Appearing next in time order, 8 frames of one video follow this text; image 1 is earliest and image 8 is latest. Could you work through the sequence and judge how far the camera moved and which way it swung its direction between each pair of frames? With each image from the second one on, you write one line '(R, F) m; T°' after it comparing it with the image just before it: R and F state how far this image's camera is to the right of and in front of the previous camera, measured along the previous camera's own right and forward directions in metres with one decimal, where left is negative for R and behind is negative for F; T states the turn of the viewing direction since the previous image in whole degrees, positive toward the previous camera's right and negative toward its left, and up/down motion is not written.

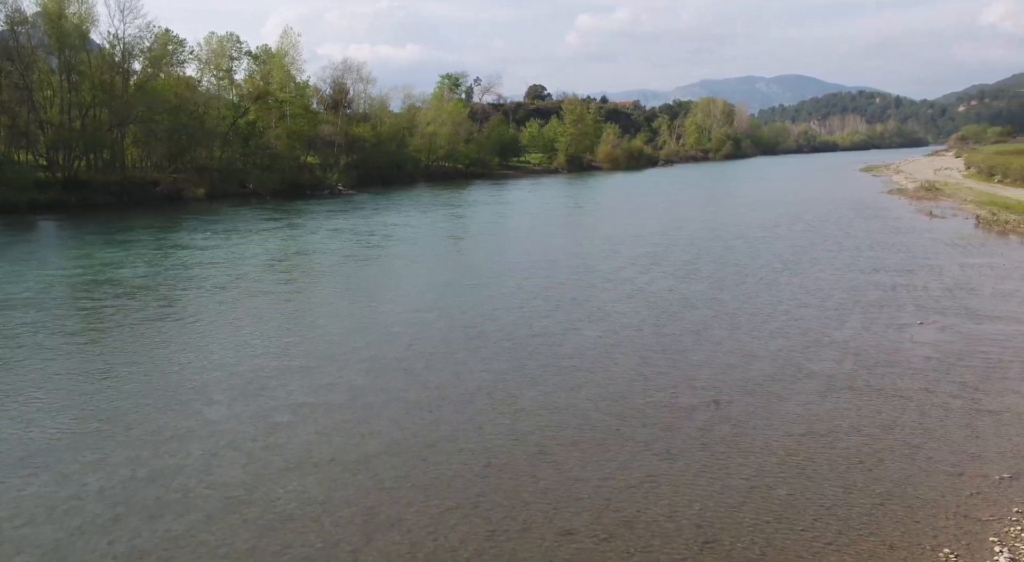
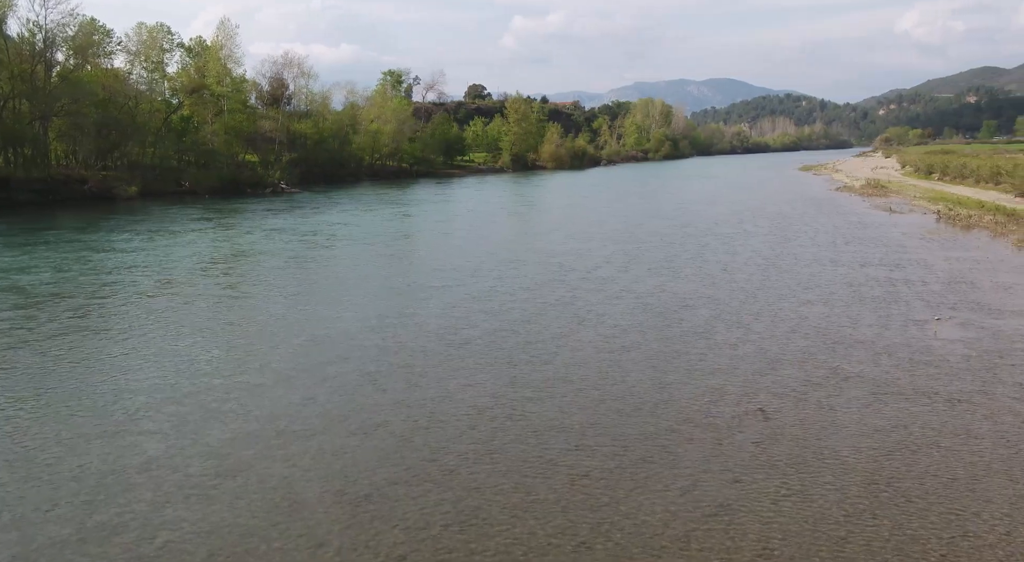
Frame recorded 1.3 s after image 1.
(-1.3, +2.1) m; +4°
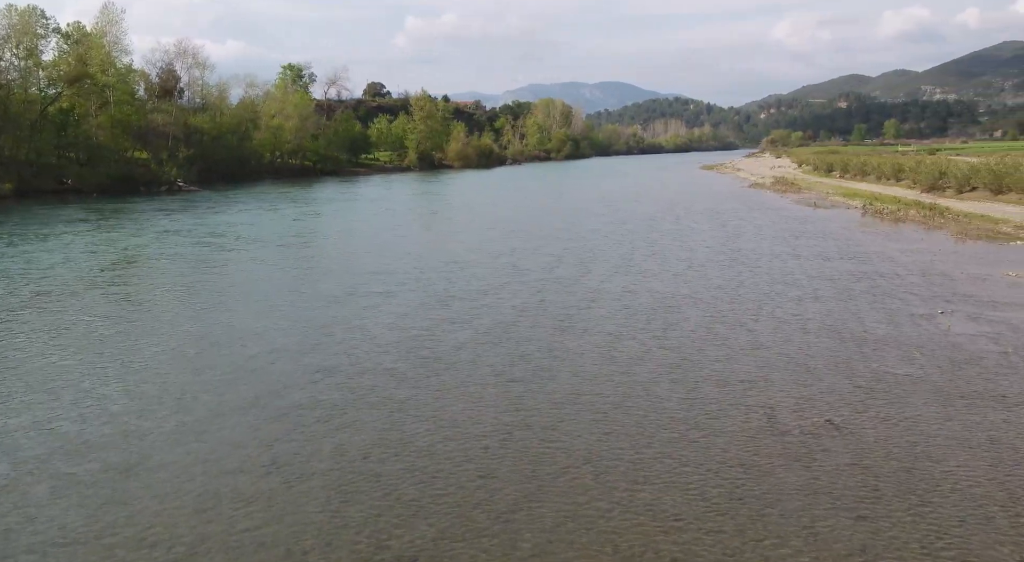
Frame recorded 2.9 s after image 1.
(-1.8, +2.6) m; +7°
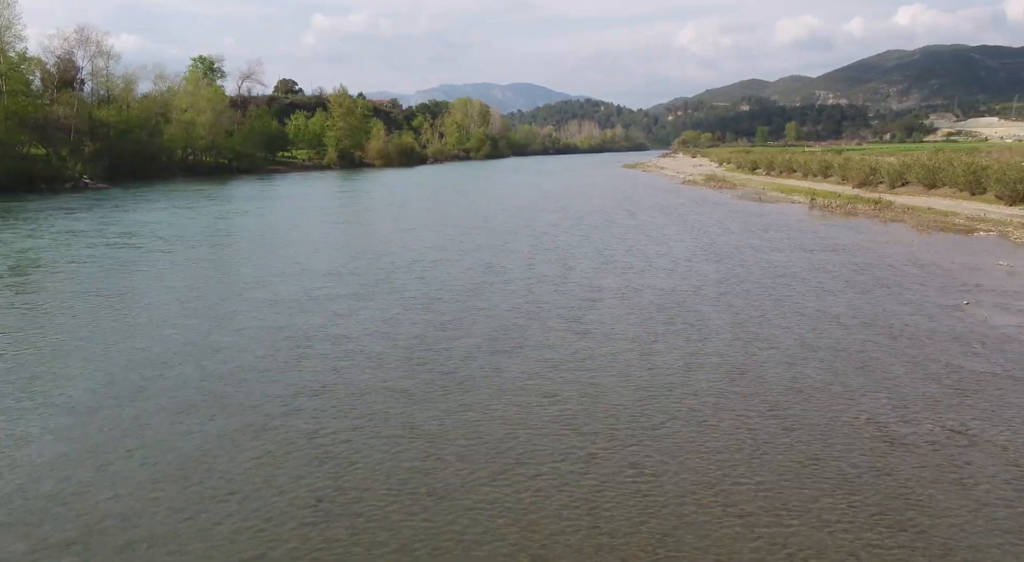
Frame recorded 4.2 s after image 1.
(-1.8, +2.4) m; +6°
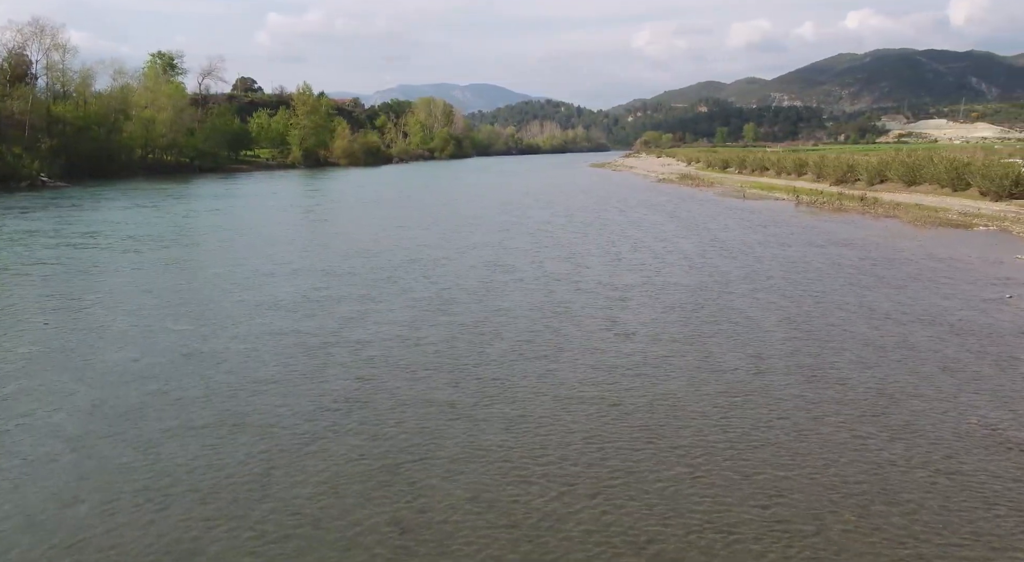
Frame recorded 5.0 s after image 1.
(-1.3, +1.4) m; +3°
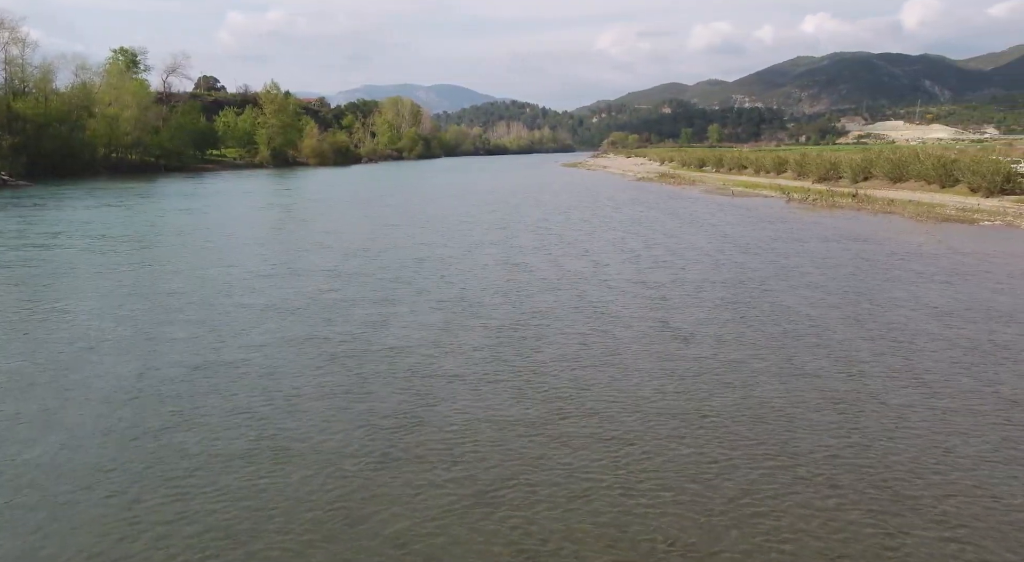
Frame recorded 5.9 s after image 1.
(-1.3, +1.4) m; +2°
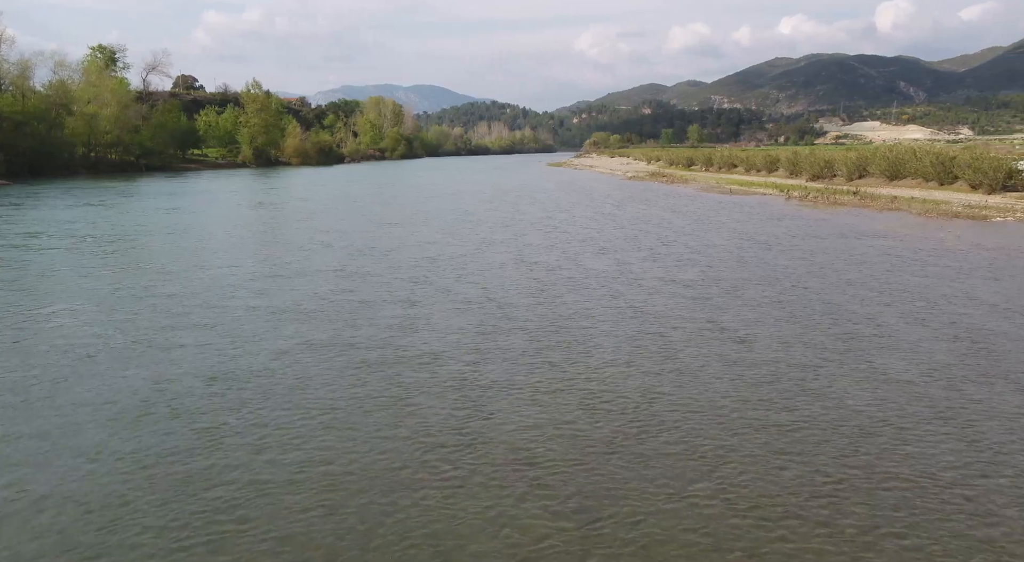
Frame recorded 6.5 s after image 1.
(-0.9, +1.0) m; +1°
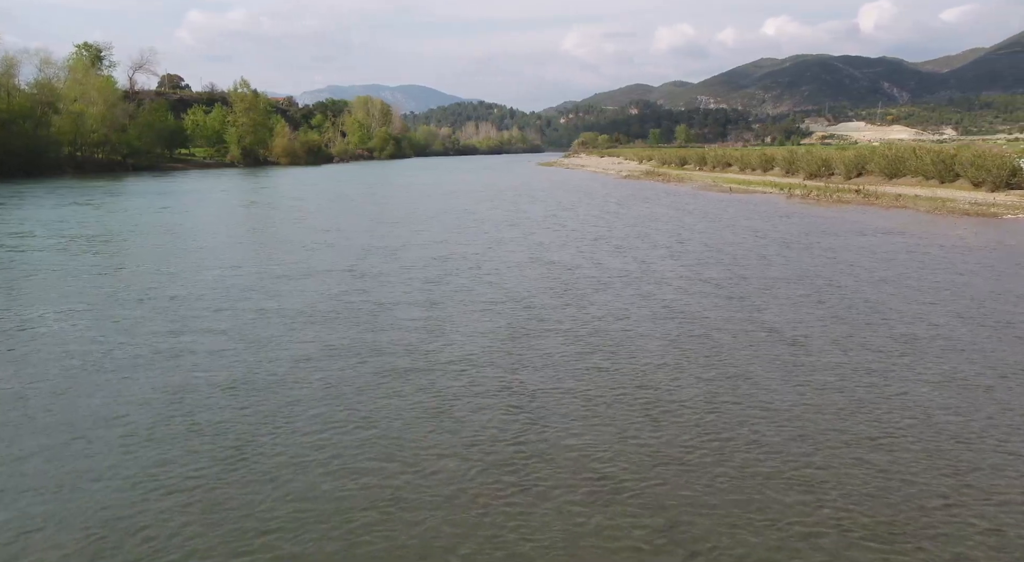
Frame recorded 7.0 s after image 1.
(-0.7, +0.8) m; +1°
